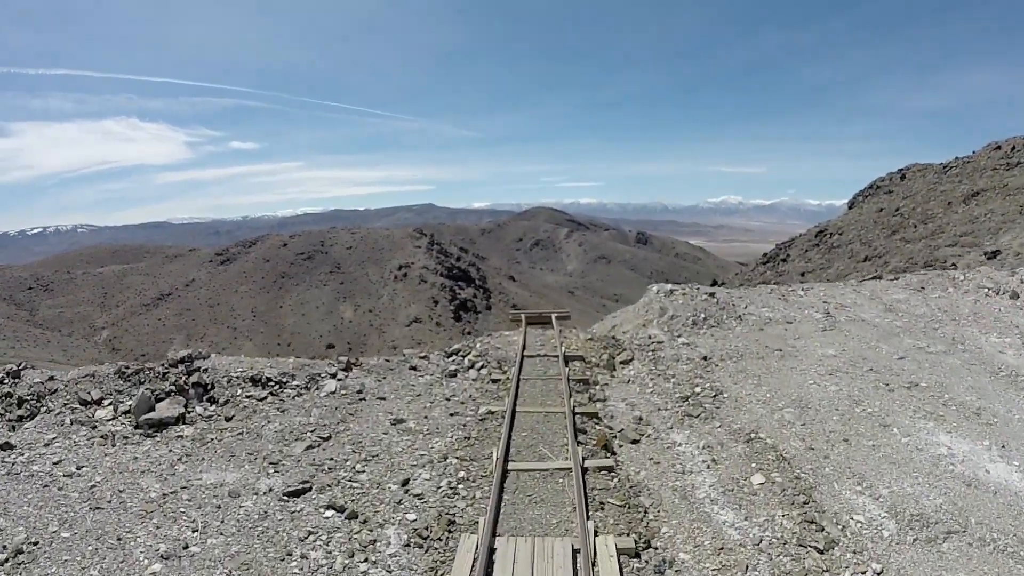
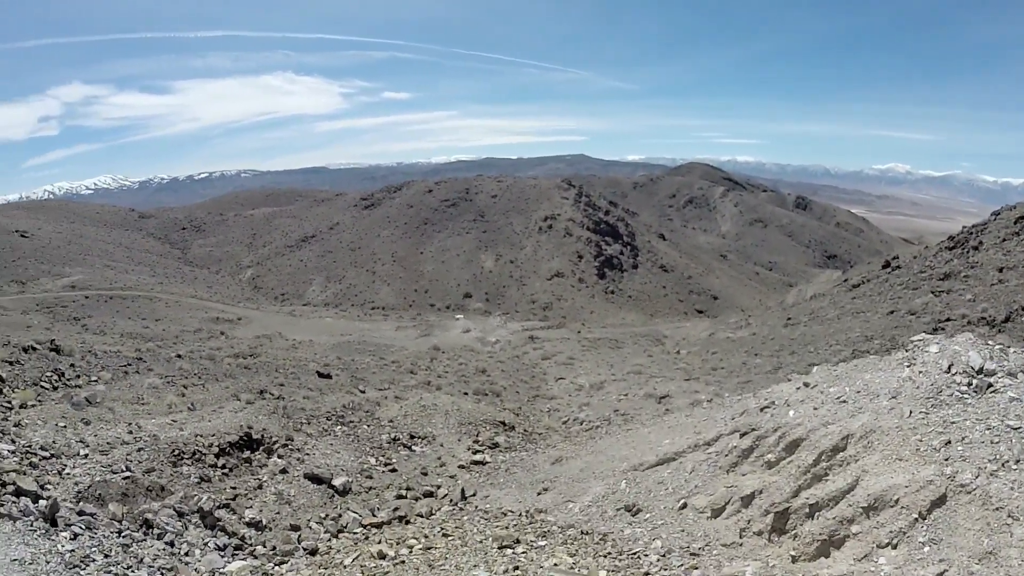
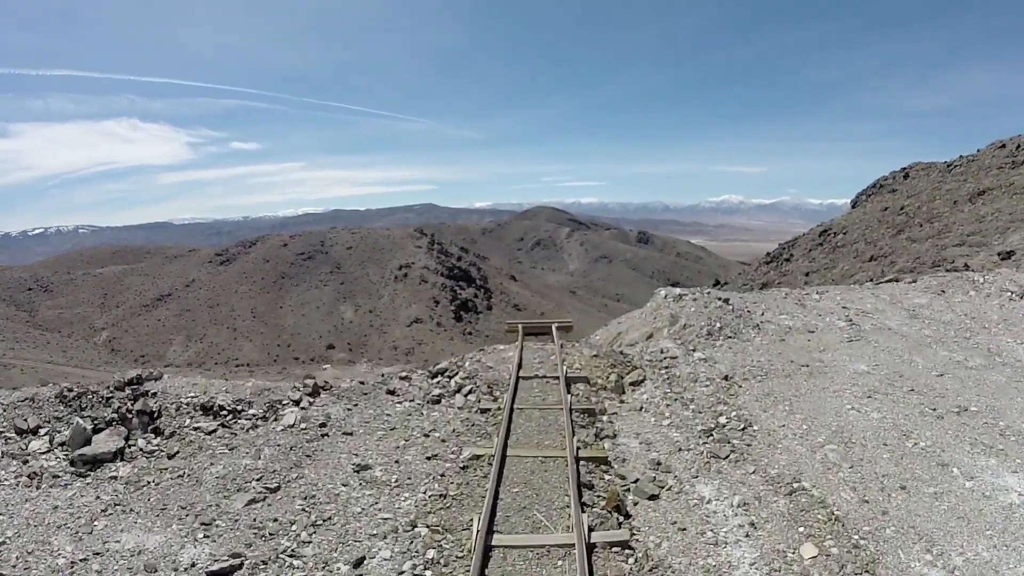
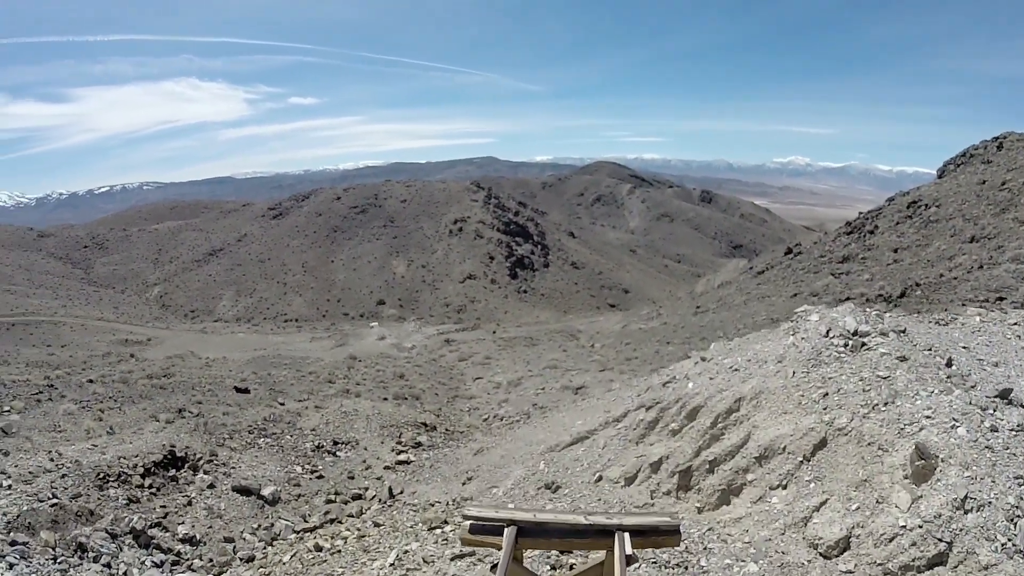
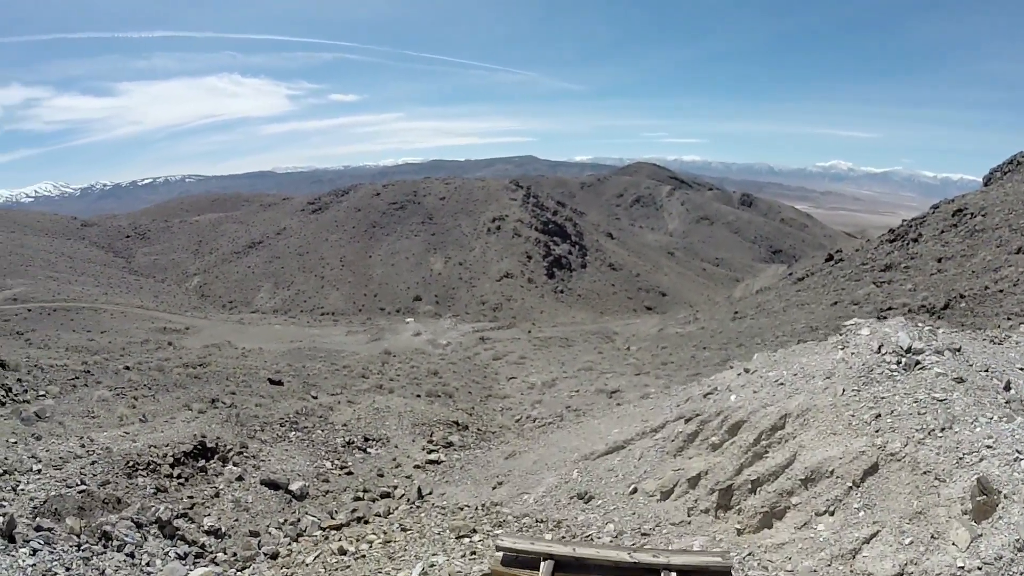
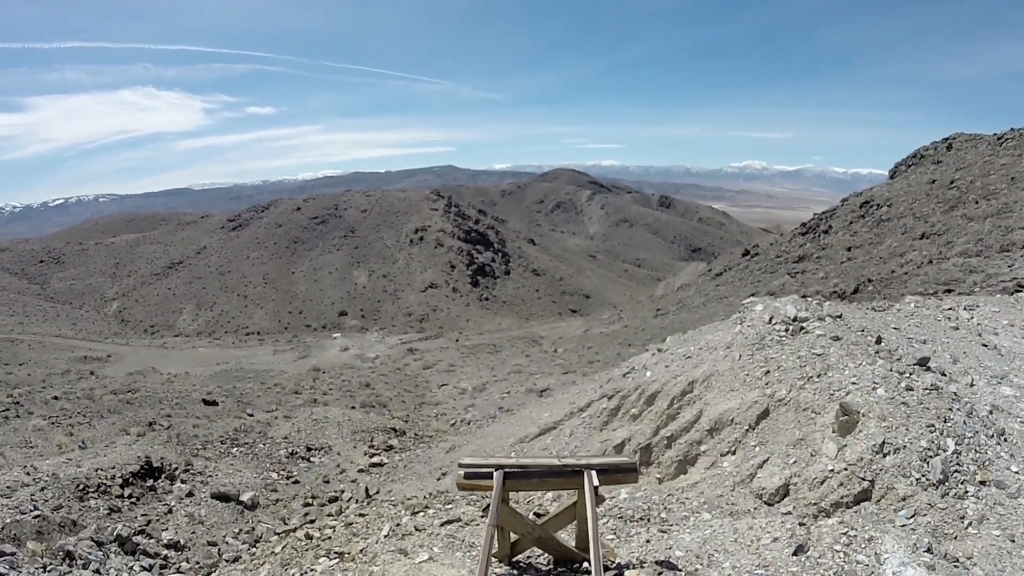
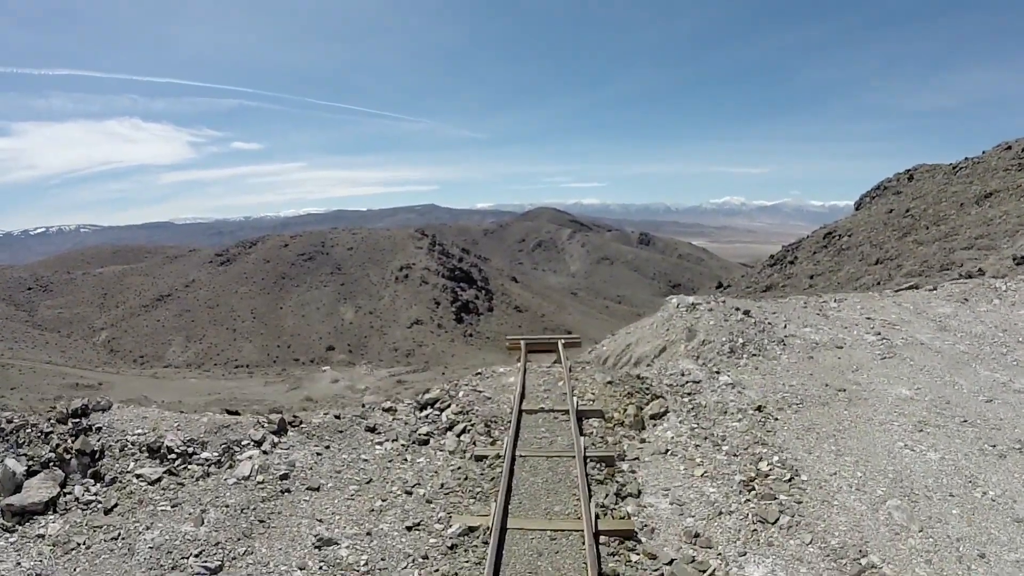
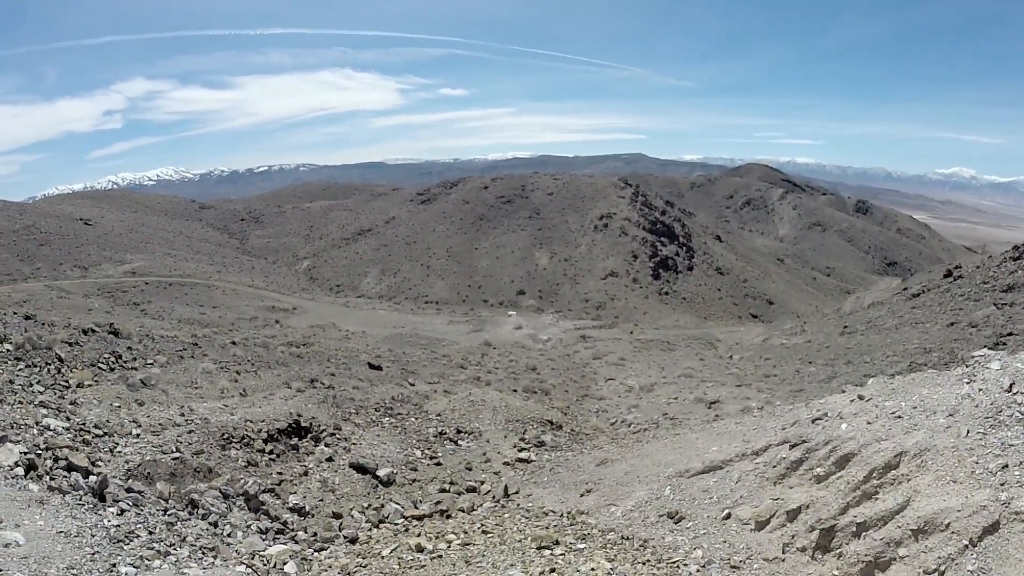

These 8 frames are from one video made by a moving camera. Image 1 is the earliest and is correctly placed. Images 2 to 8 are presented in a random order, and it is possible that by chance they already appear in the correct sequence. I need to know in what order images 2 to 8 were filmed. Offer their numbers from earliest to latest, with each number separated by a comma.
3, 7, 6, 4, 5, 2, 8
